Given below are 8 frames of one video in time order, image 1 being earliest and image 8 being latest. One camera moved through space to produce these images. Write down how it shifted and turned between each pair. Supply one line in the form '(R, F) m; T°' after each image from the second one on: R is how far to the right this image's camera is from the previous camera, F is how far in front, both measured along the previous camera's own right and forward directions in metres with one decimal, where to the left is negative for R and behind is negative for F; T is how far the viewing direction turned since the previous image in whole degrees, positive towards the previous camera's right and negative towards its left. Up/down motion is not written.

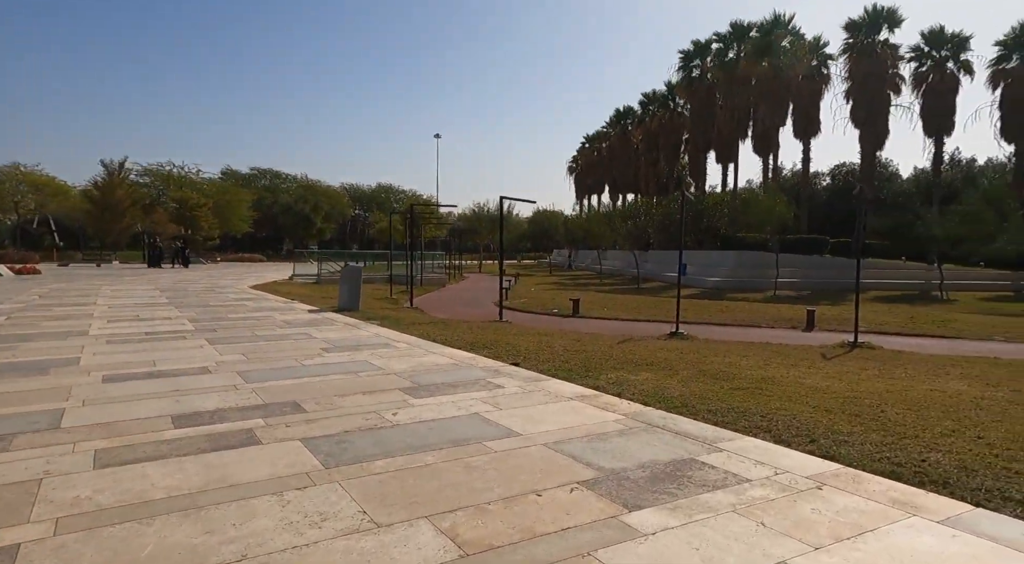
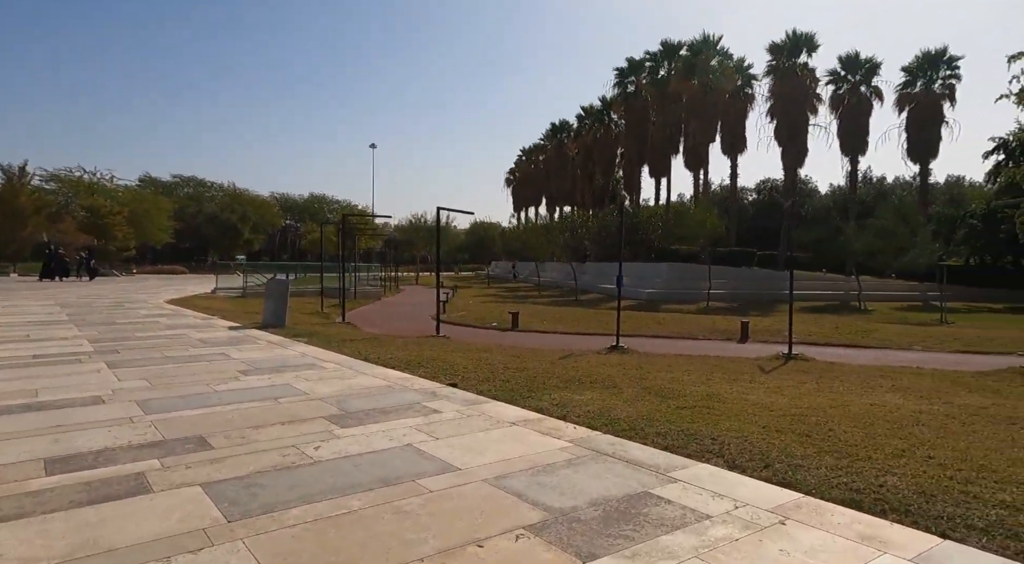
(0.0, +0.4) m; +6°
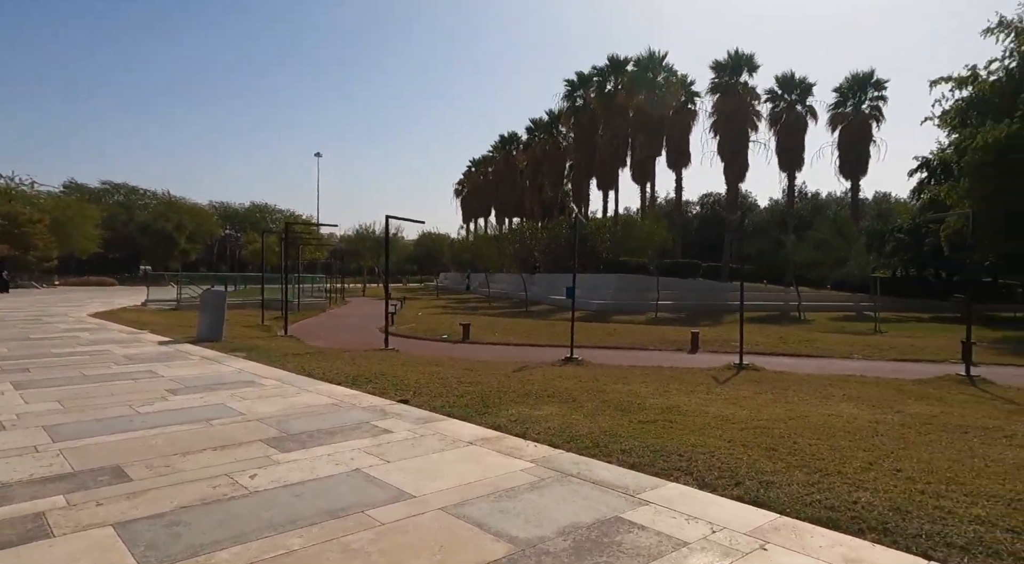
(-0.1, +0.3) m; +5°
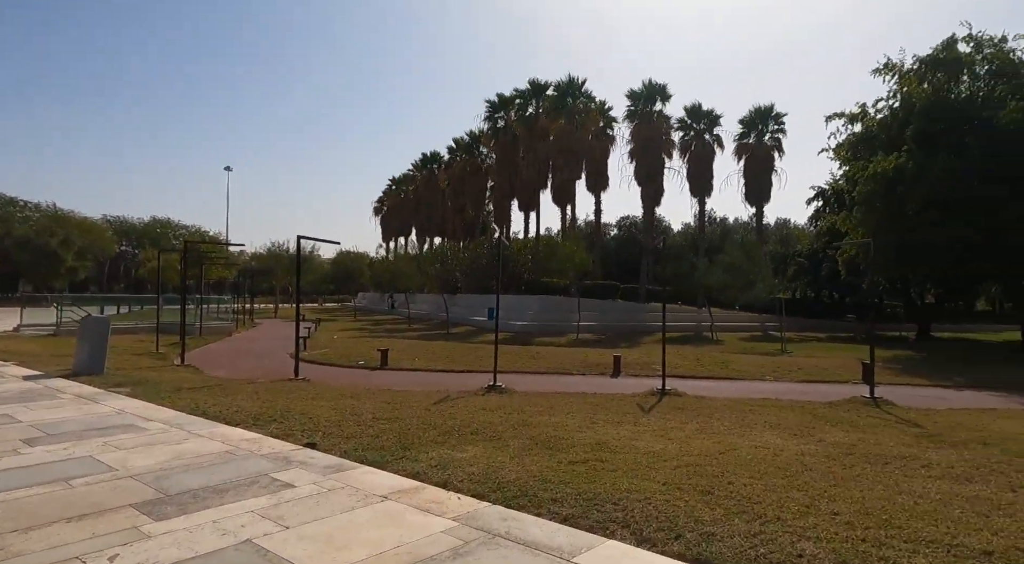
(0.0, +0.4) m; +7°
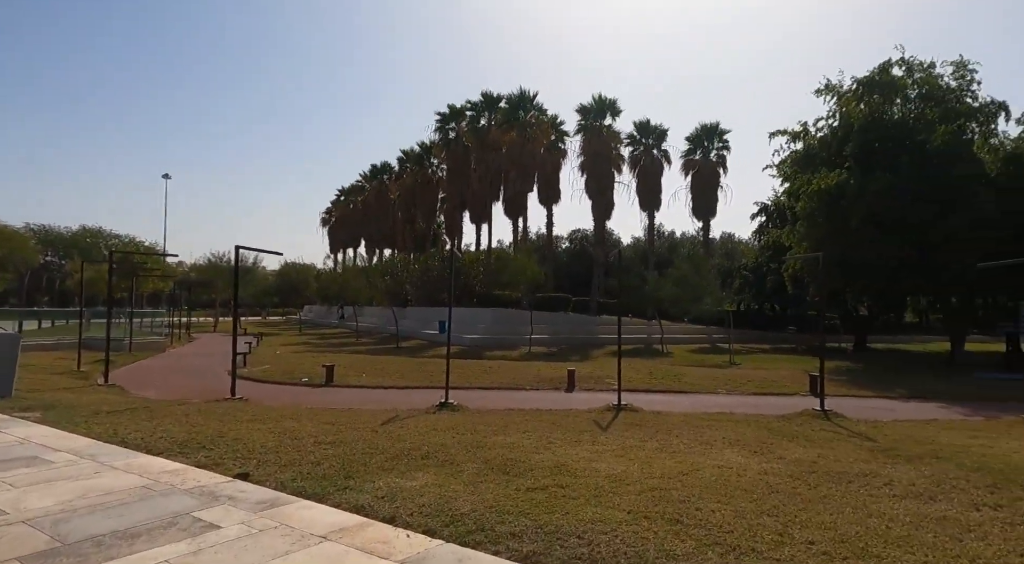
(0.0, +0.3) m; +5°
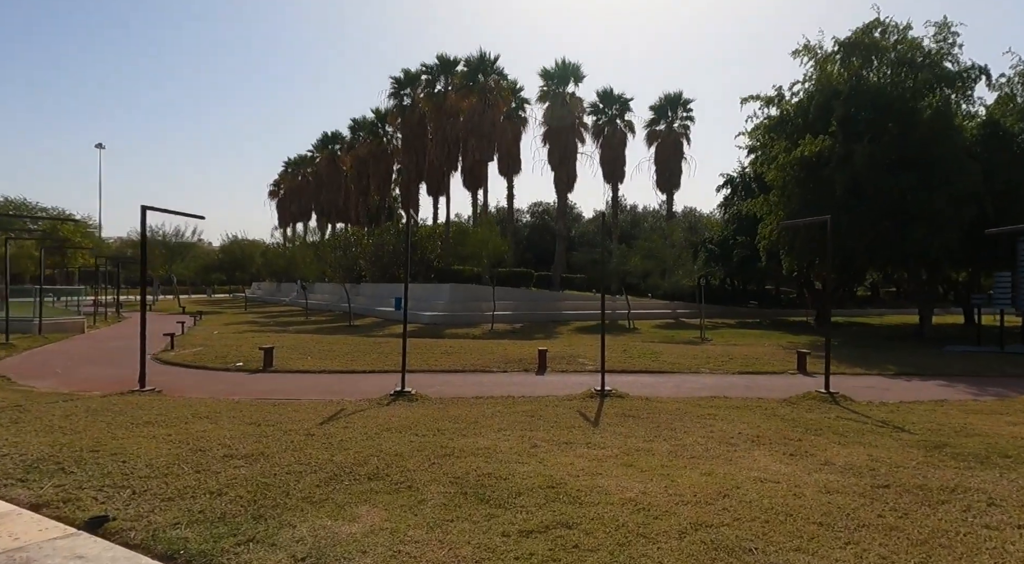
(-0.1, +1.6) m; +4°
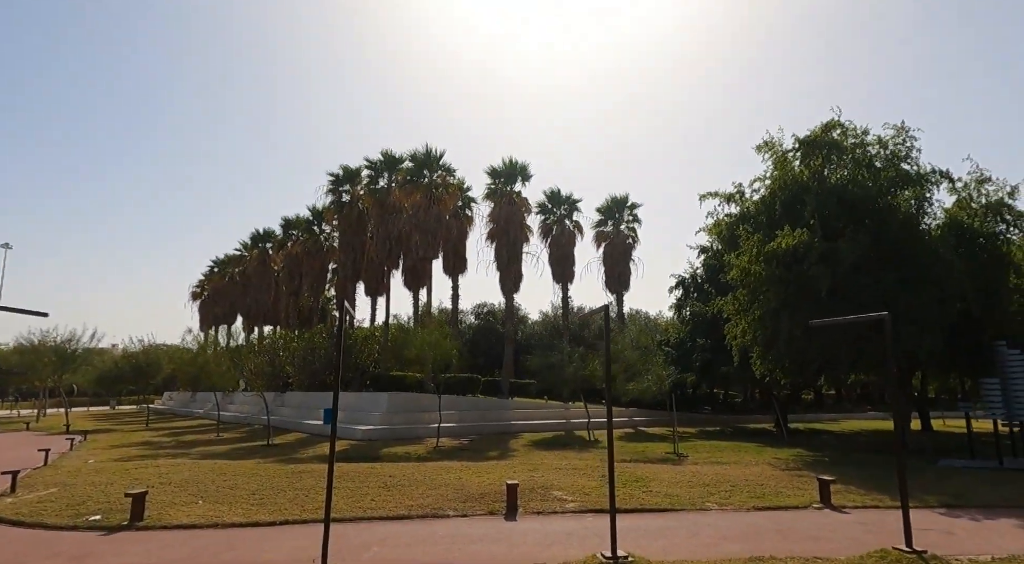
(-0.4, +2.6) m; +6°
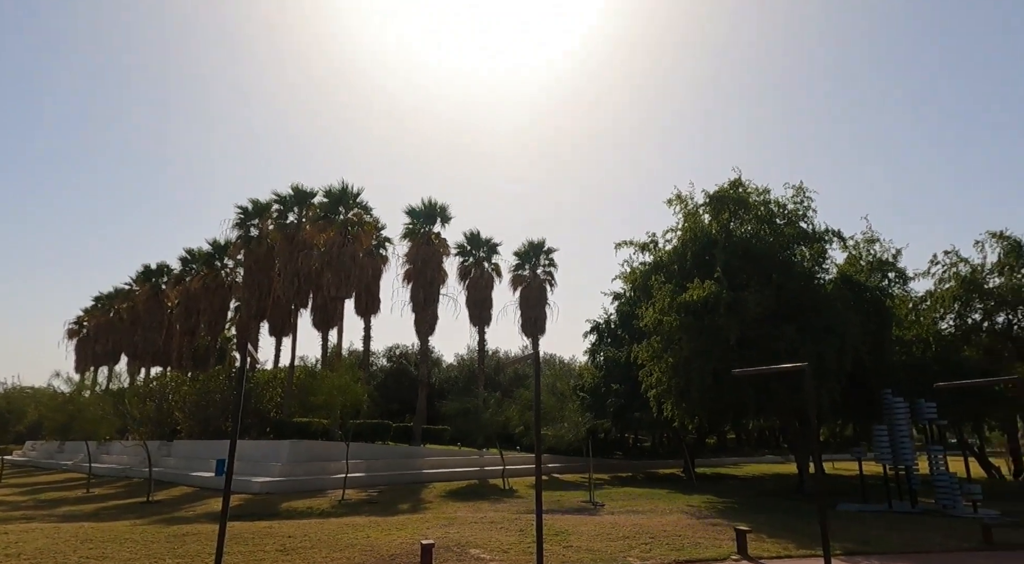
(-0.1, +0.4) m; +8°
